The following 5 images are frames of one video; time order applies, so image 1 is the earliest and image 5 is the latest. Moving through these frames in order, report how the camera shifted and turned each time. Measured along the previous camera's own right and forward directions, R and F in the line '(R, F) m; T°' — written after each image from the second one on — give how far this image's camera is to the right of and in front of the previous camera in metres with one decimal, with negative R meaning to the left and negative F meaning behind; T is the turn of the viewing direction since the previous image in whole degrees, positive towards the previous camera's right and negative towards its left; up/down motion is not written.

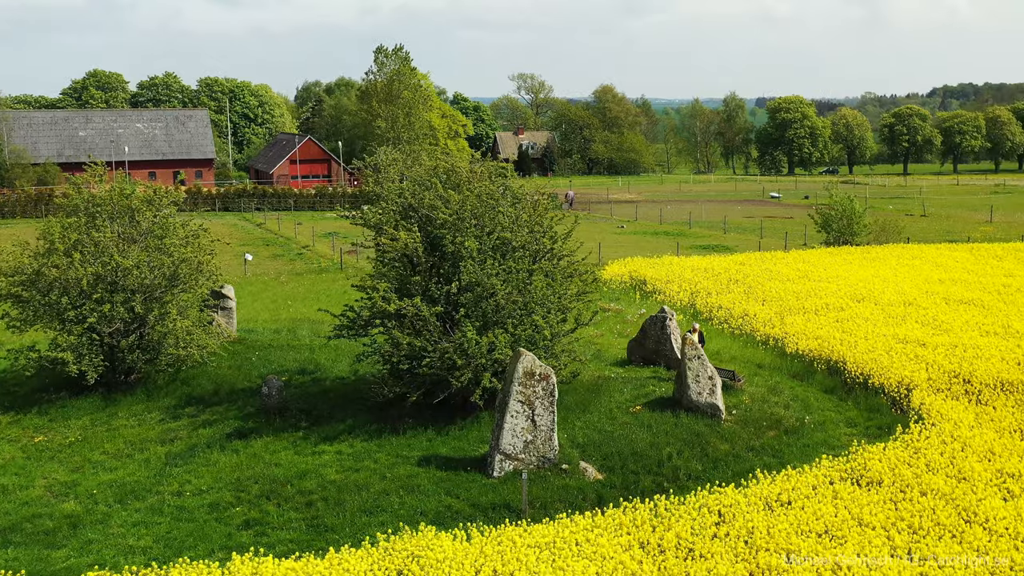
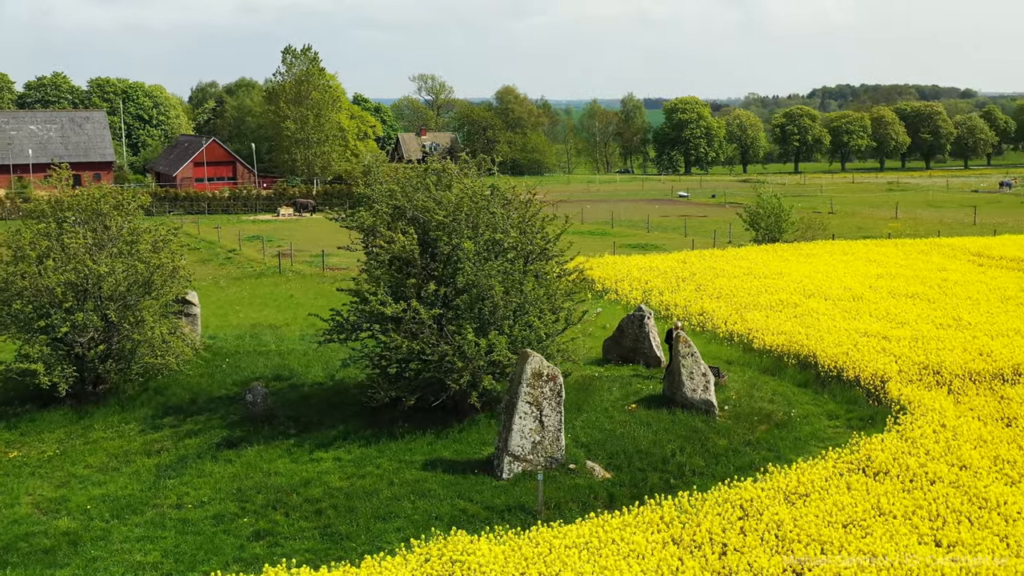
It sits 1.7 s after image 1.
(-1.6, +0.1) m; +5°
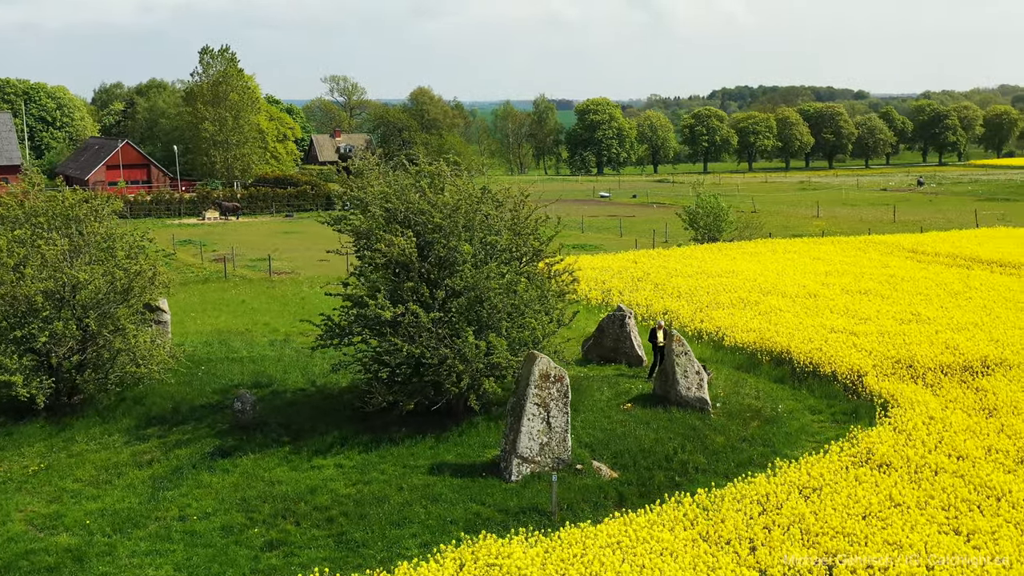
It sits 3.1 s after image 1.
(-1.4, +0.1) m; +5°
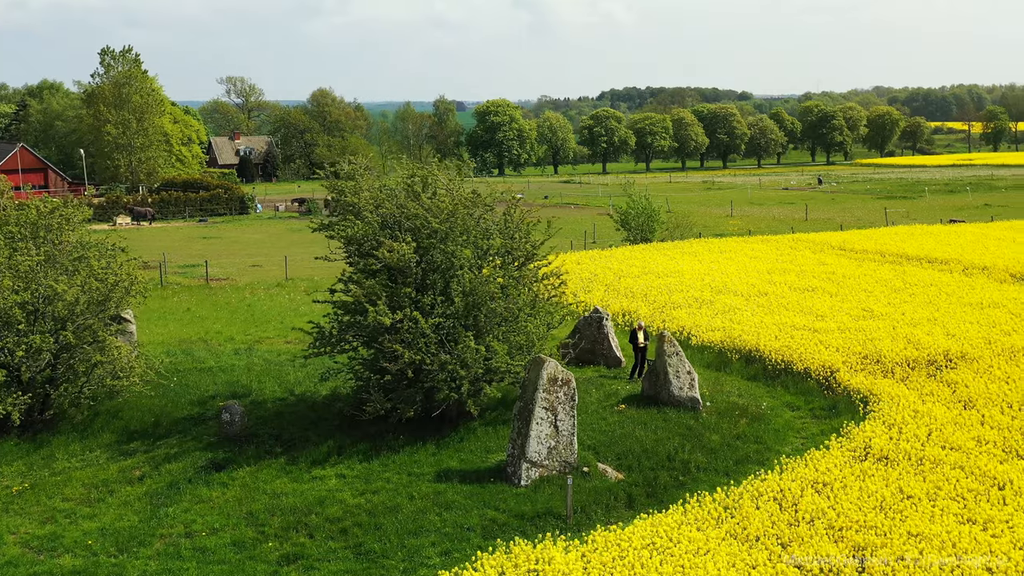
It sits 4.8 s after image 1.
(-1.6, +0.1) m; +5°
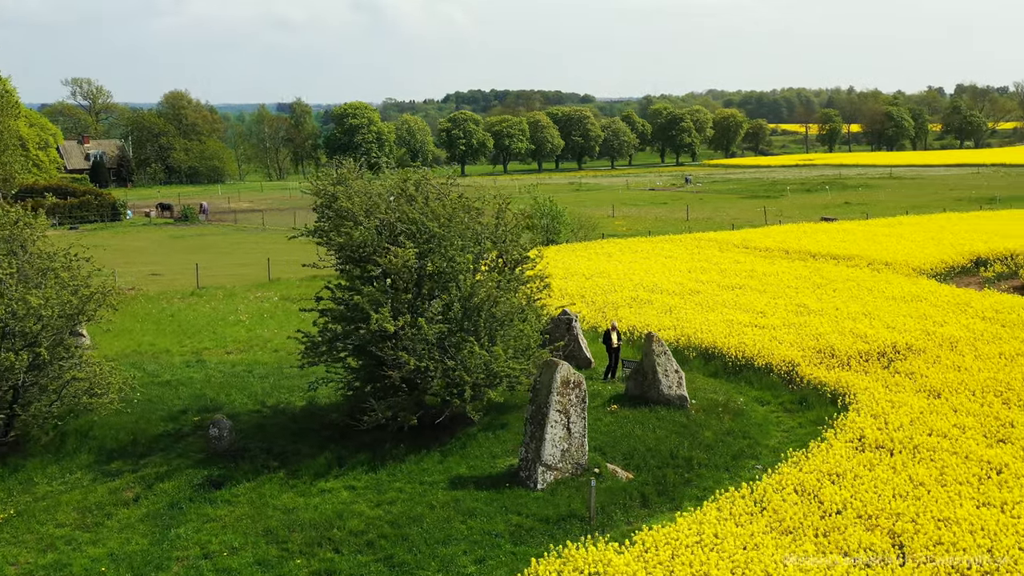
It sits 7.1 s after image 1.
(-2.2, +0.2) m; +8°
